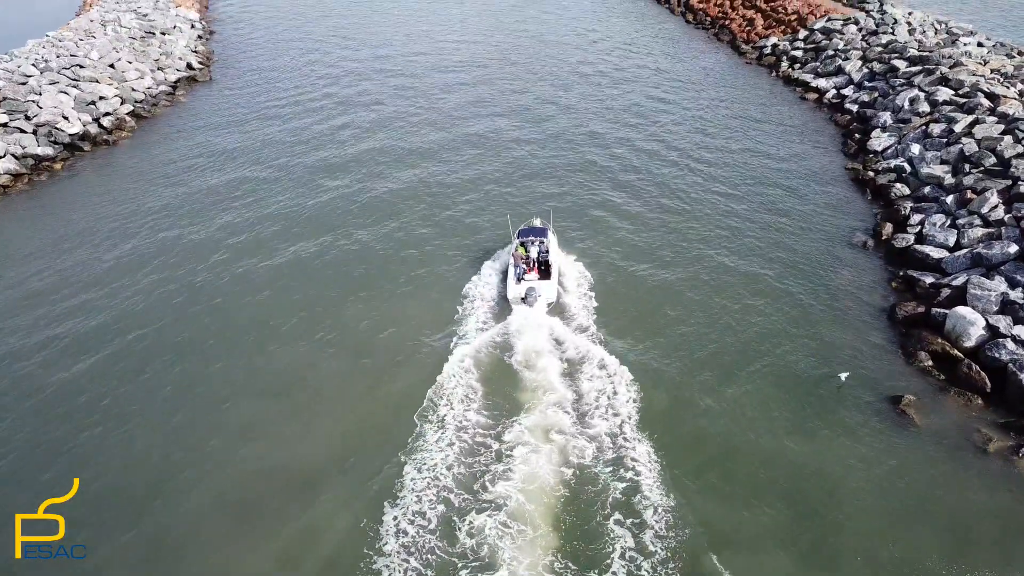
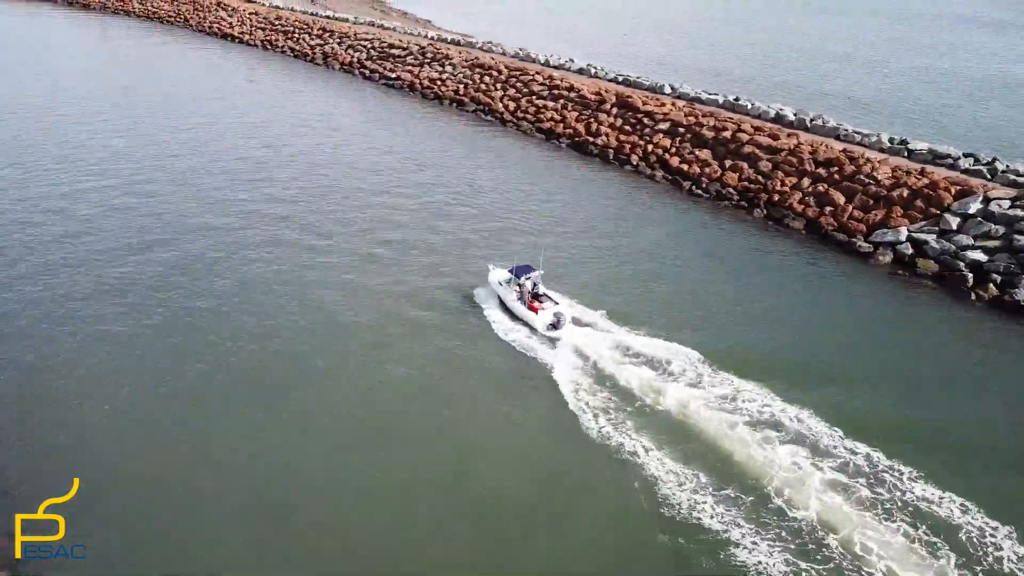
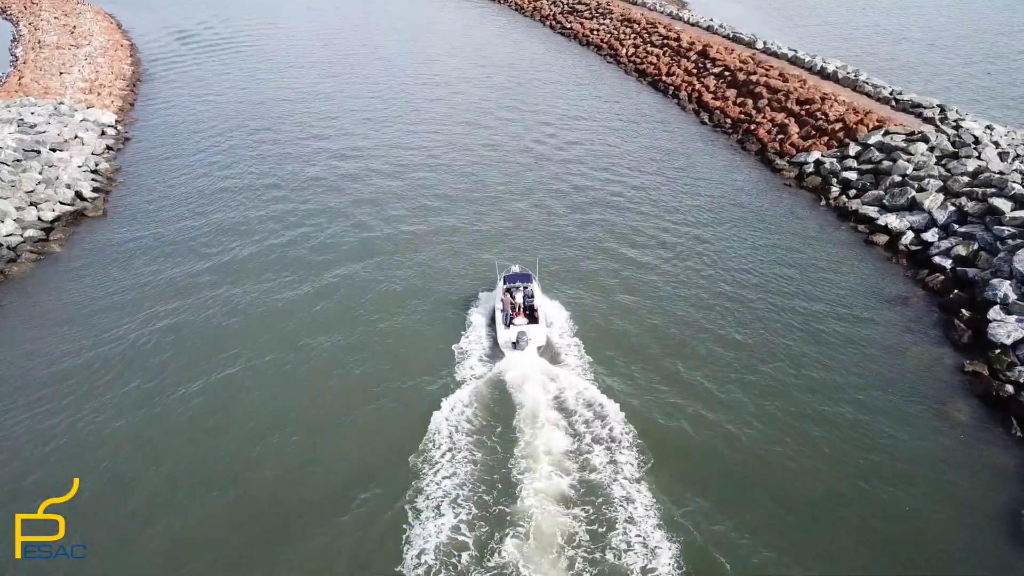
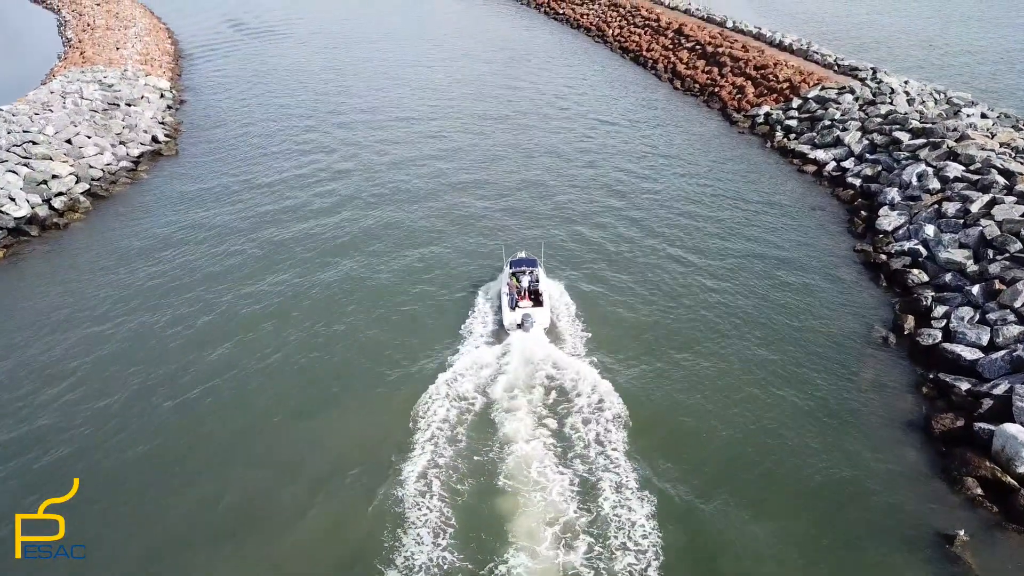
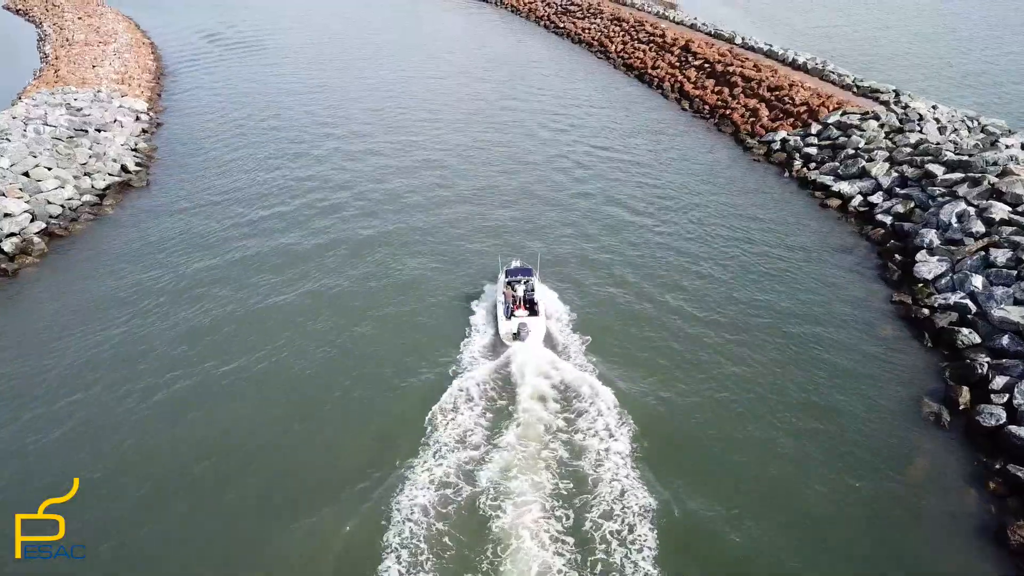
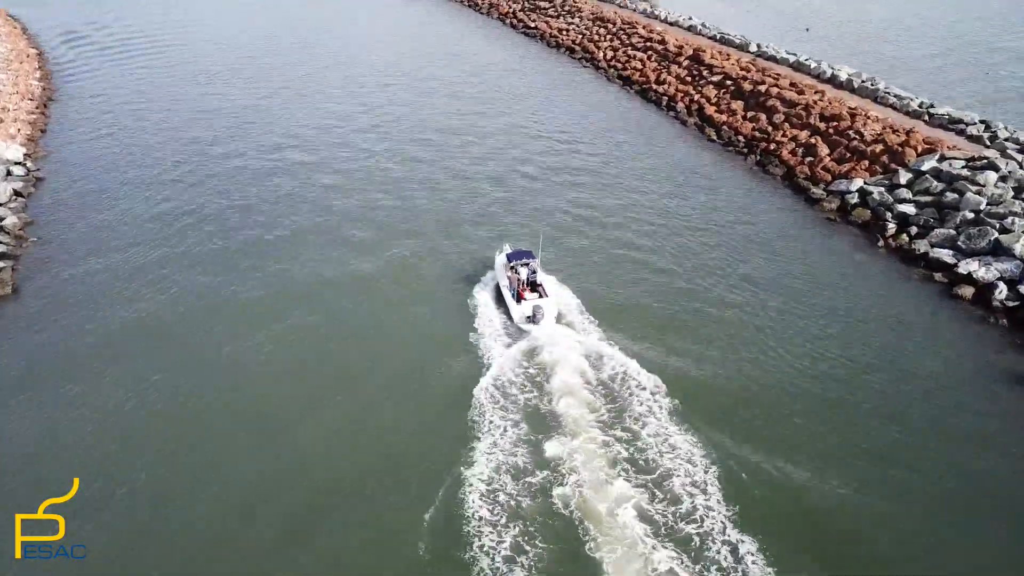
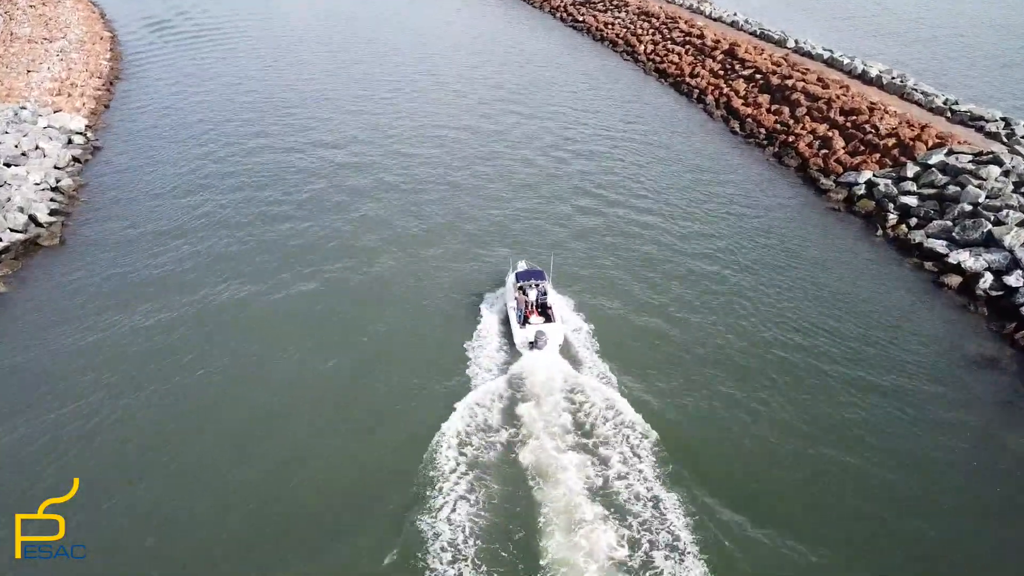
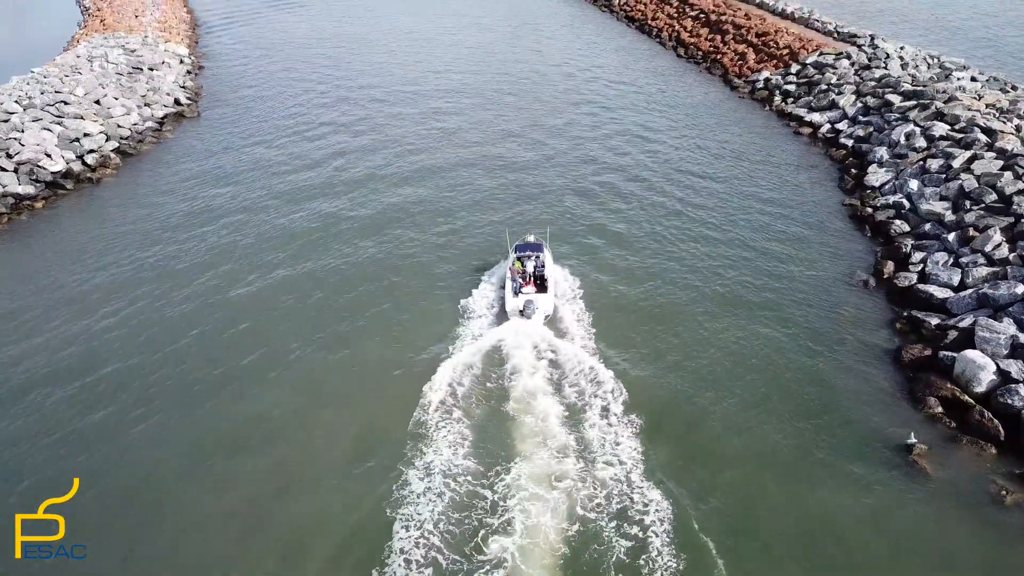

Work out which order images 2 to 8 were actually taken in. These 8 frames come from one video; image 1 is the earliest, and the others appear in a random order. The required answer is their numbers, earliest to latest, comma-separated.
8, 4, 5, 3, 7, 6, 2
